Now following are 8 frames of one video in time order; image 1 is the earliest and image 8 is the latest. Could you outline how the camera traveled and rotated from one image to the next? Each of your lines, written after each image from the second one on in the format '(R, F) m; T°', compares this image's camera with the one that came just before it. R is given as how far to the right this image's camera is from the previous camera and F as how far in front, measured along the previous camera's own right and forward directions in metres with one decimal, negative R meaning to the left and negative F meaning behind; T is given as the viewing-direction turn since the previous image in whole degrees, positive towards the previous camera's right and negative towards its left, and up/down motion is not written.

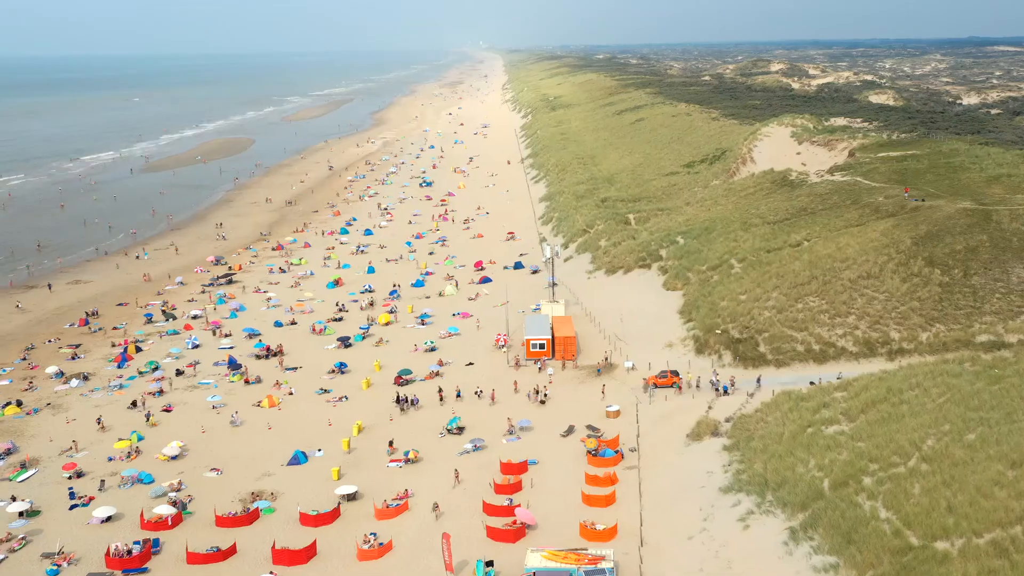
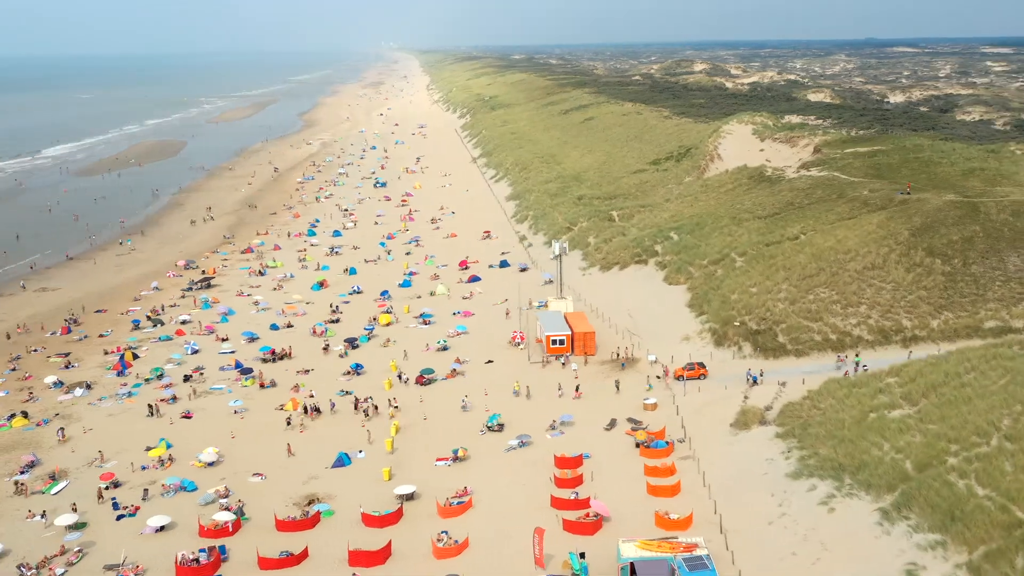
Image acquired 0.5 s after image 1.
(-3.4, 0.0) m; +5°
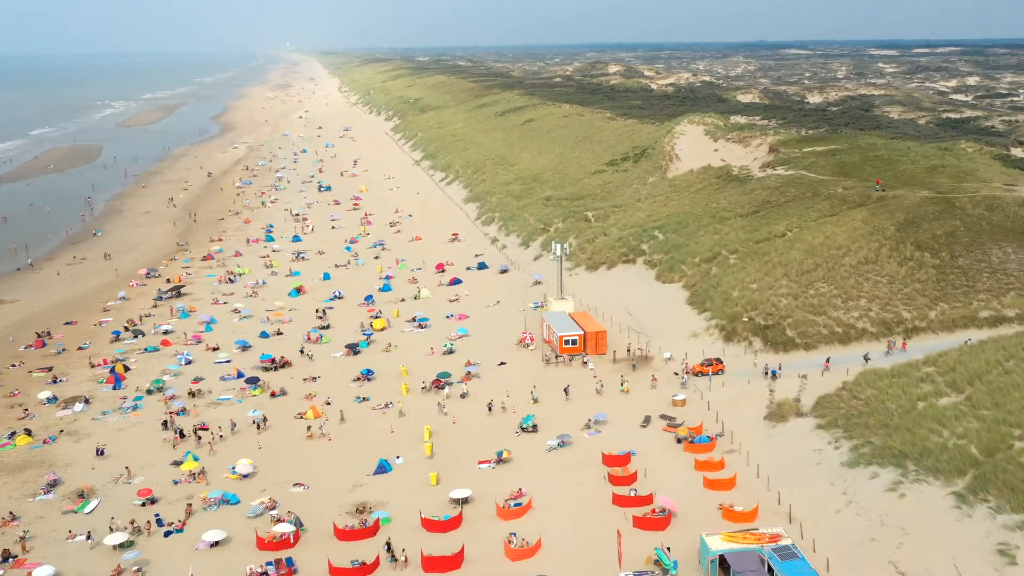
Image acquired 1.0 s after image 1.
(-3.6, +0.1) m; +5°
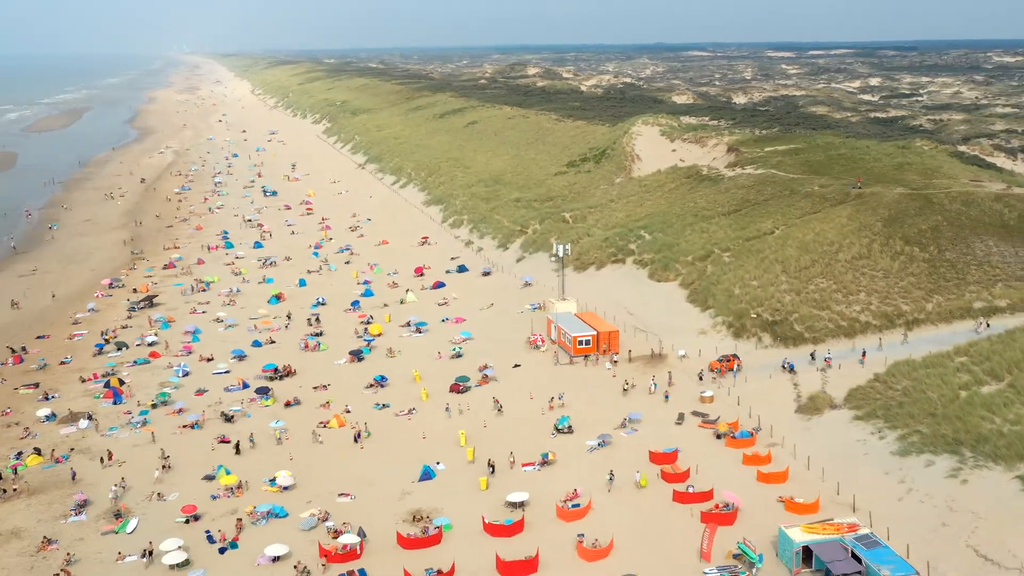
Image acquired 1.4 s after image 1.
(-3.5, +0.2) m; +5°
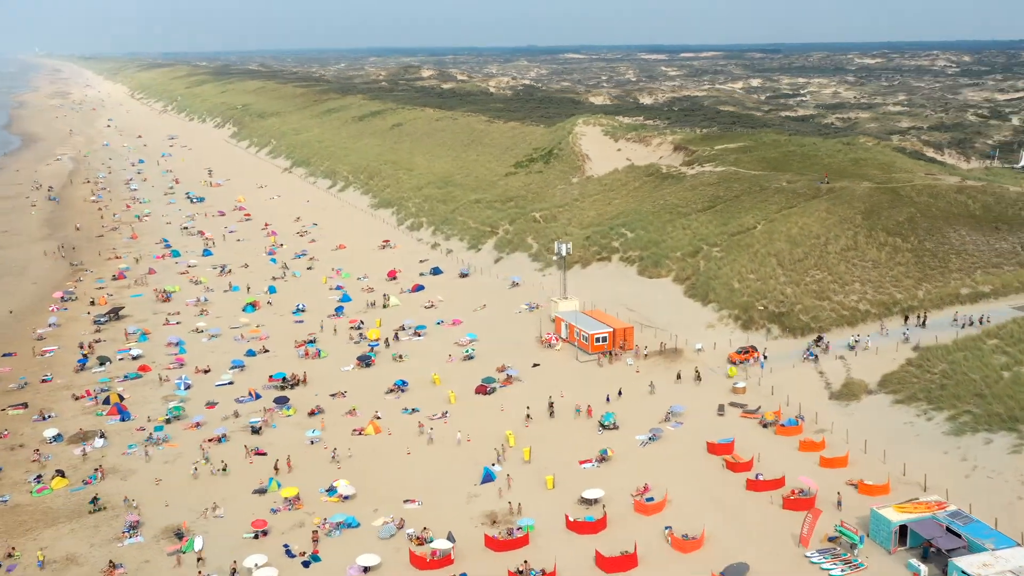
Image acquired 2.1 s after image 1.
(-4.6, +0.3) m; +7°
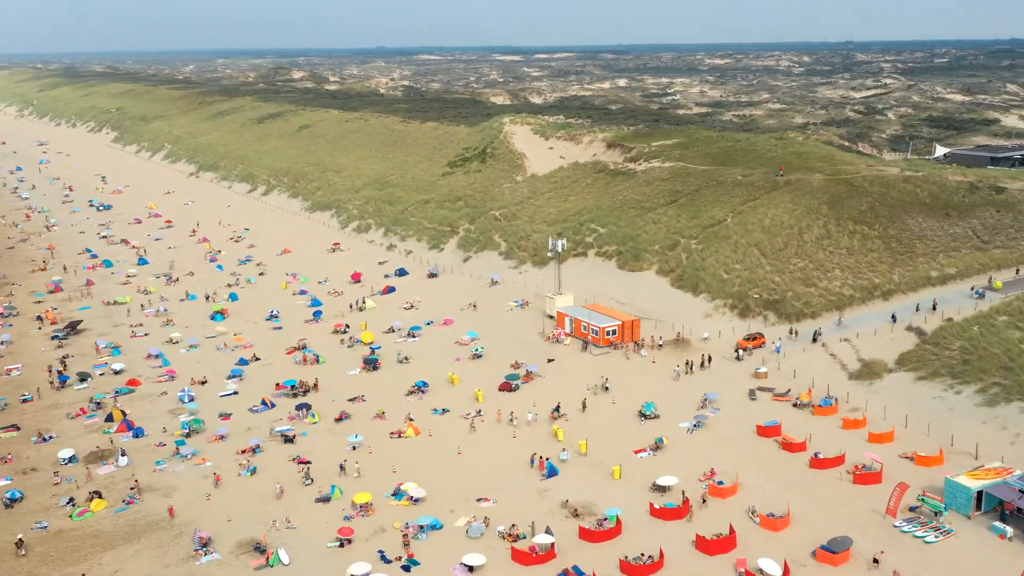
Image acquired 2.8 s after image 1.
(-5.2, +0.2) m; +8°
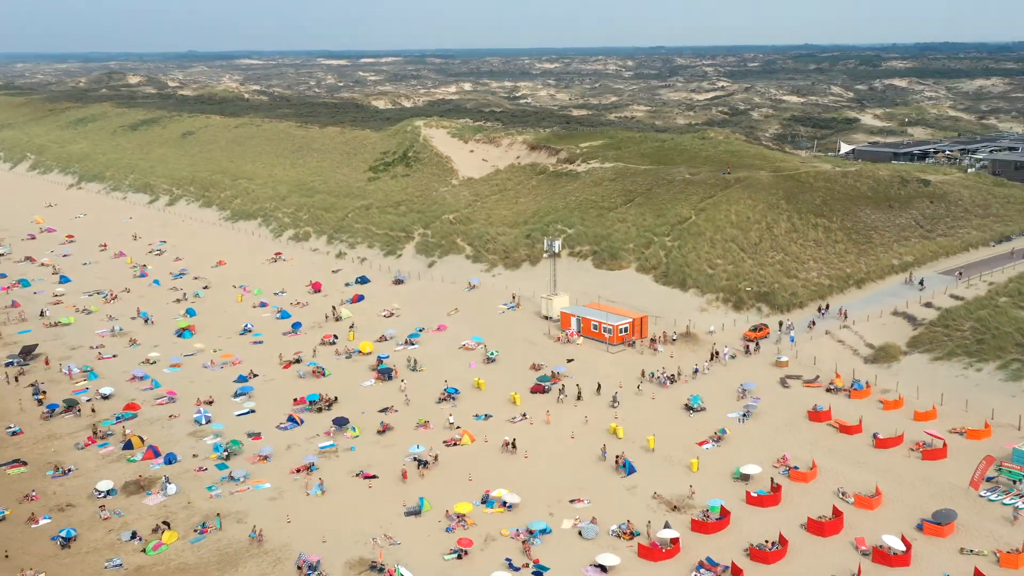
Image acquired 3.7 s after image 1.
(-6.3, +0.6) m; +10°
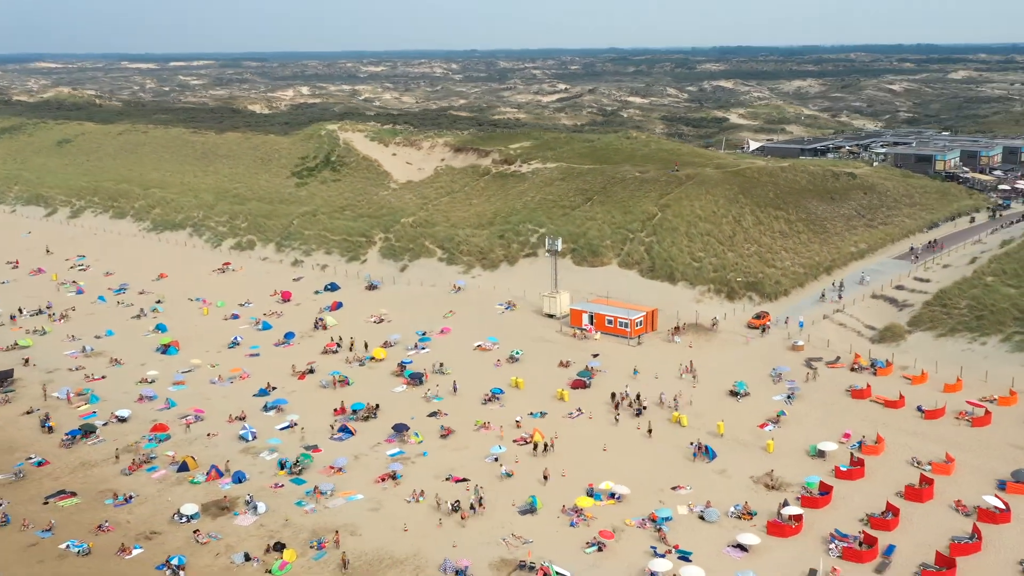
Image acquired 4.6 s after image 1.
(-7.0, +0.3) m; +10°
